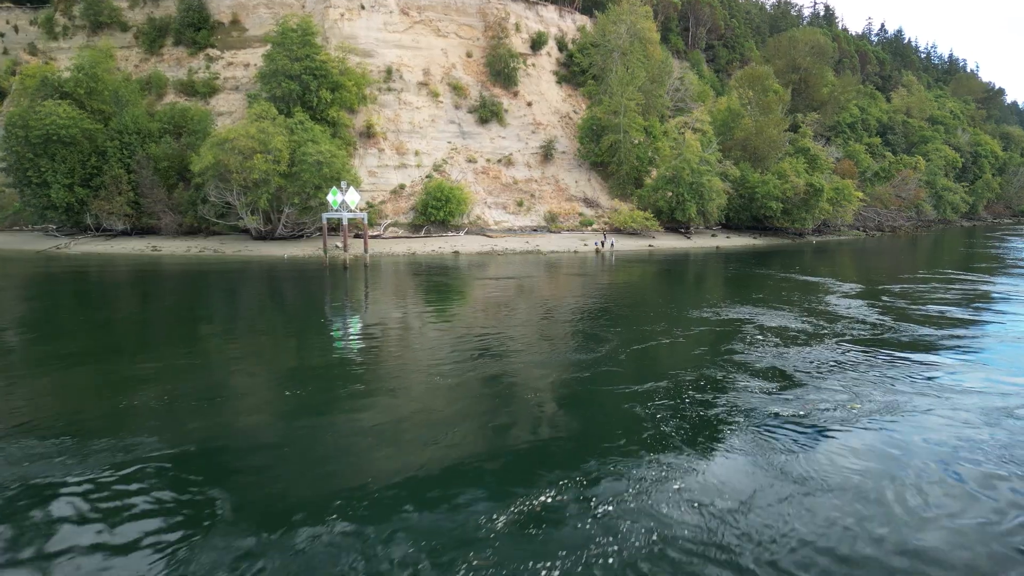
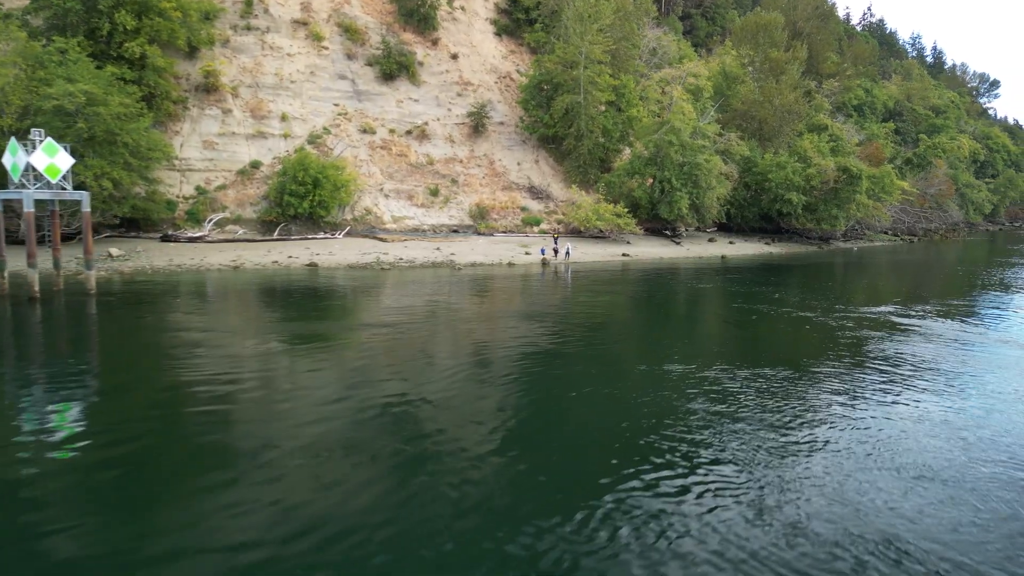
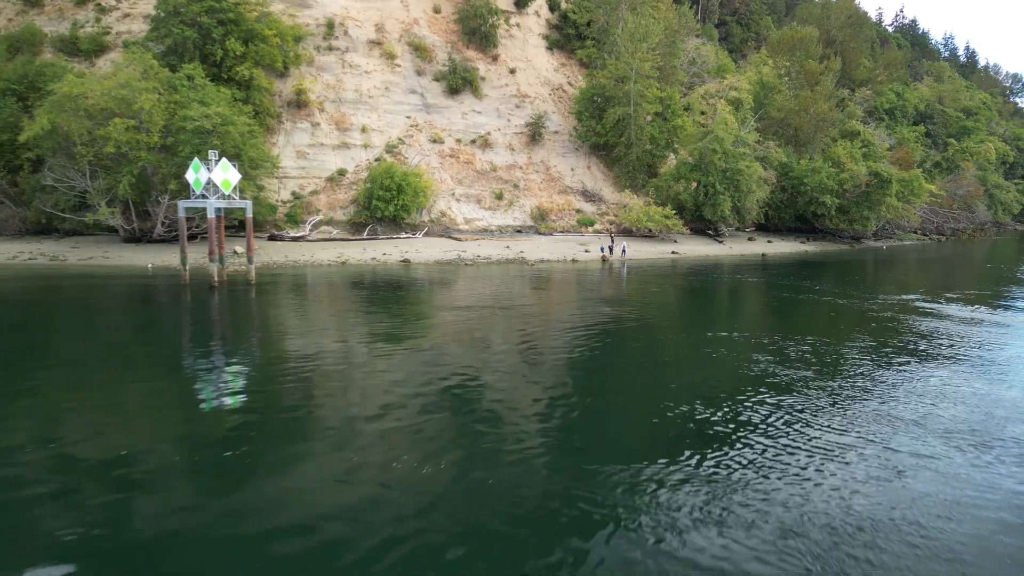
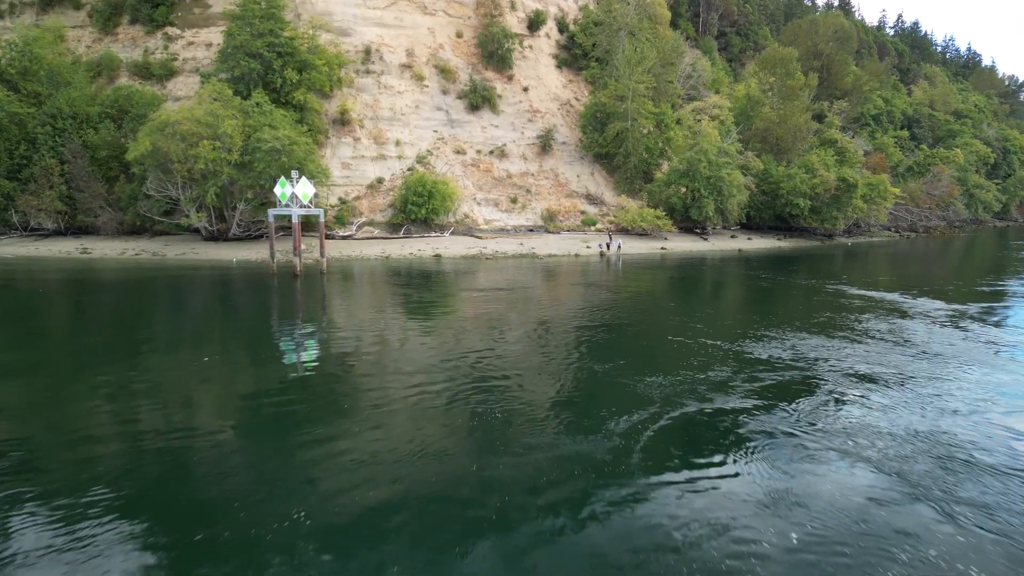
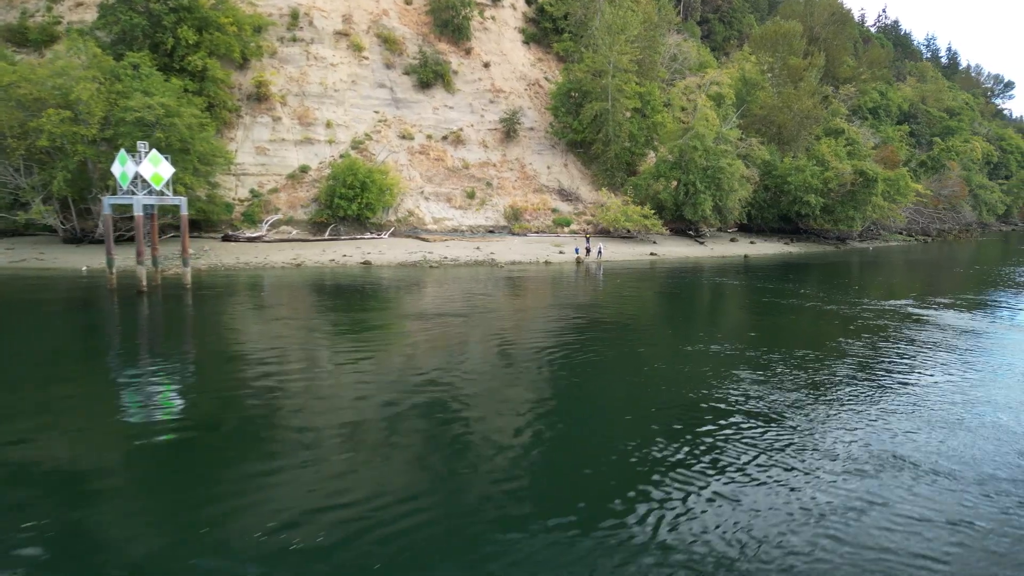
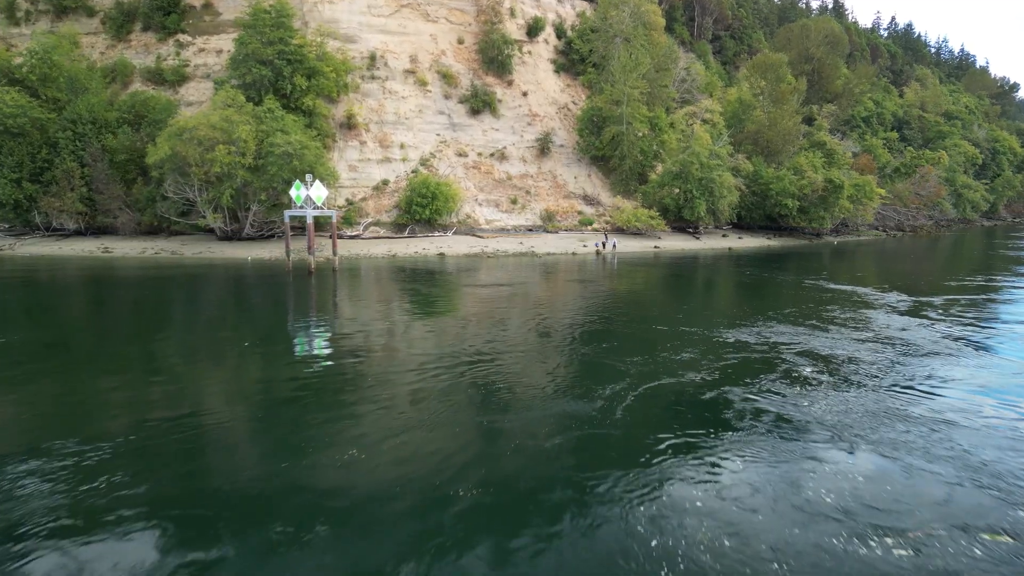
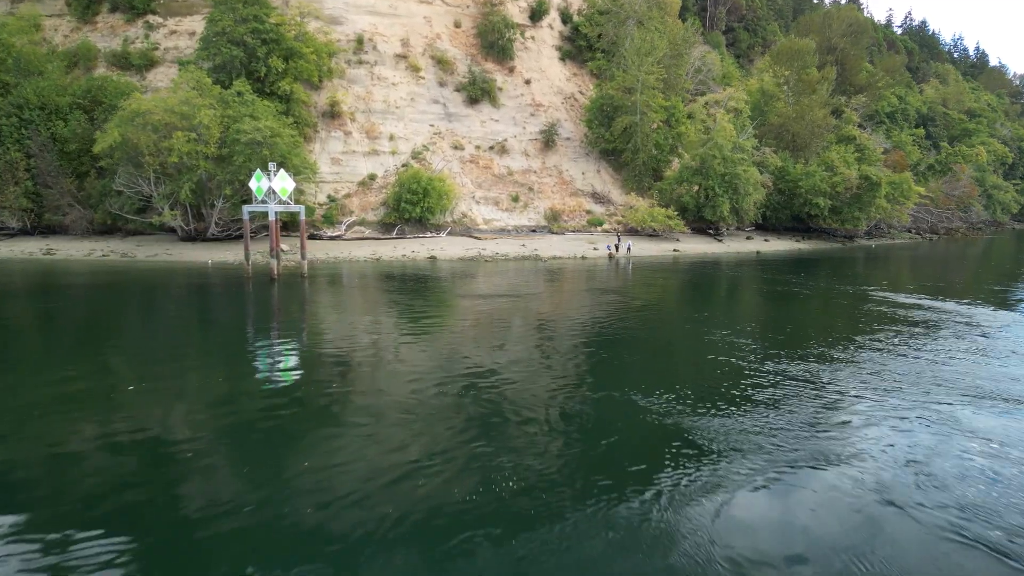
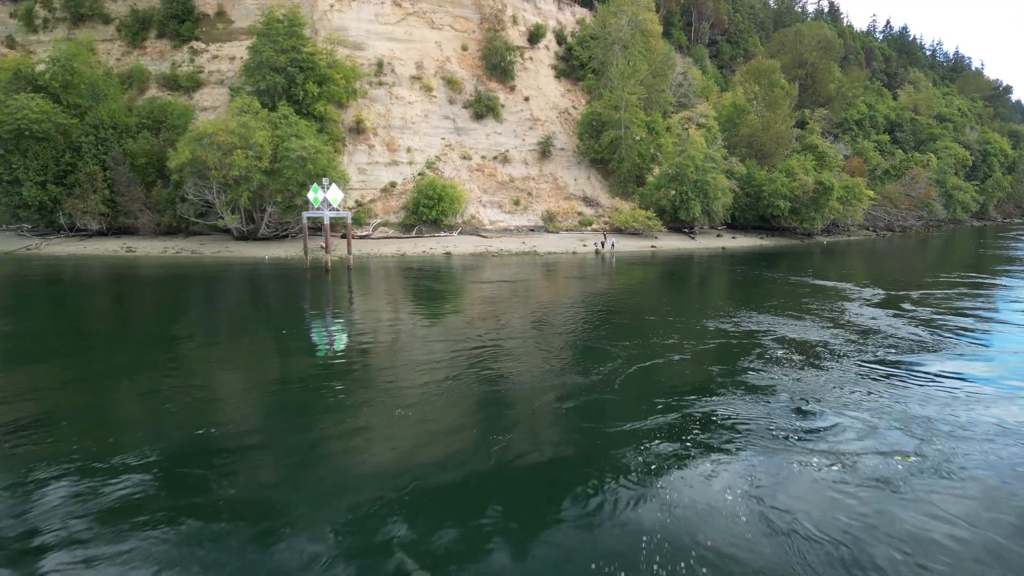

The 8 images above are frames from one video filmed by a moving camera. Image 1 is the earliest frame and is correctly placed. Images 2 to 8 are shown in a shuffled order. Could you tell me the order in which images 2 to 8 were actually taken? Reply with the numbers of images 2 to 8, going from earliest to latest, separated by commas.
8, 6, 4, 7, 3, 5, 2
